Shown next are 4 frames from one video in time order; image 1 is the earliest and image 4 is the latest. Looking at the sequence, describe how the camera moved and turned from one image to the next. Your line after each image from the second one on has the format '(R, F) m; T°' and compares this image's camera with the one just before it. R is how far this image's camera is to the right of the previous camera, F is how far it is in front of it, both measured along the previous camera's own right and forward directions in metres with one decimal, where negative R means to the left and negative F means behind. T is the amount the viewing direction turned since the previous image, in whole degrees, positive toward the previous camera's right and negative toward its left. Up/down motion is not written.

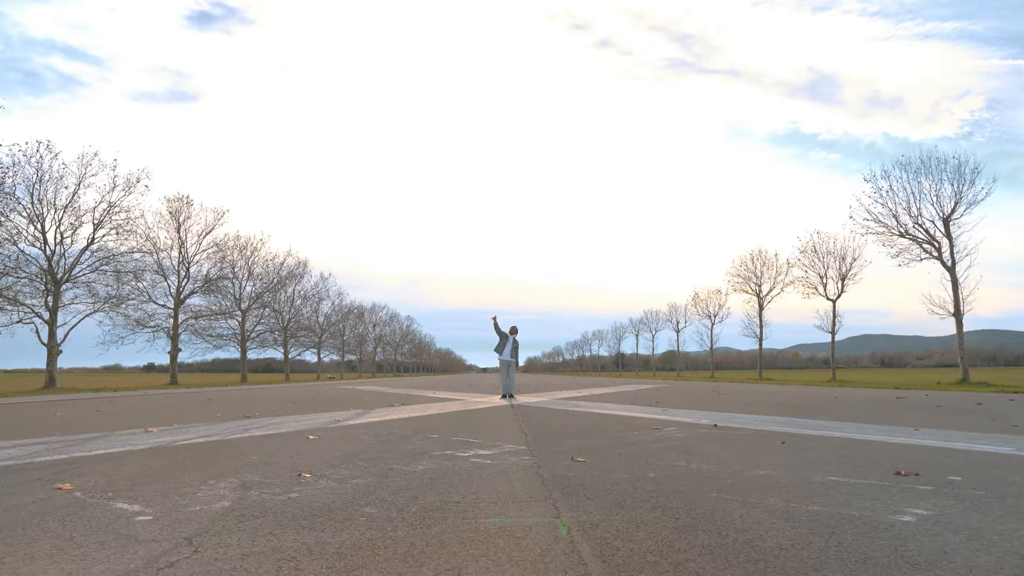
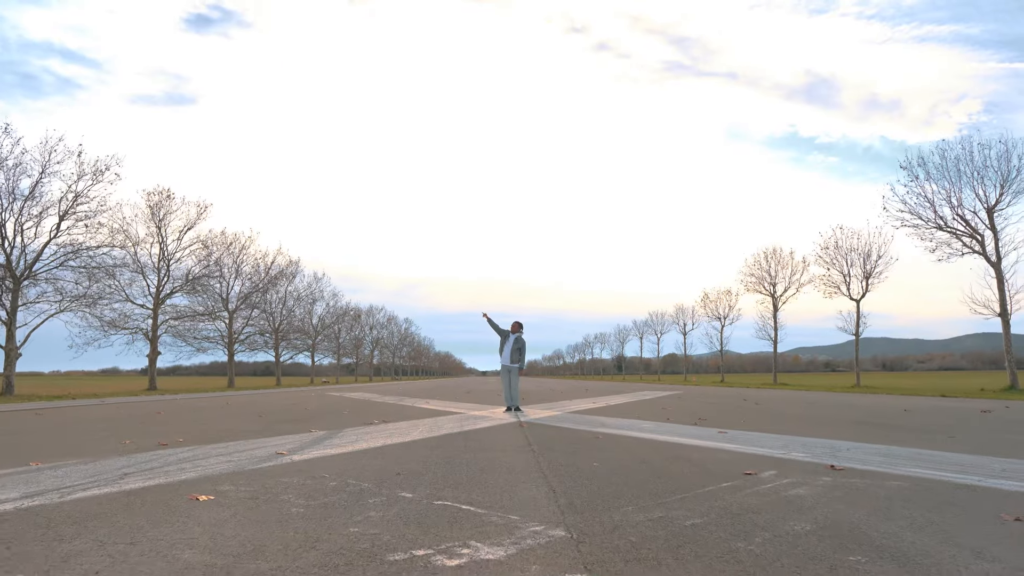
(-0.2, +2.7) m; 0°
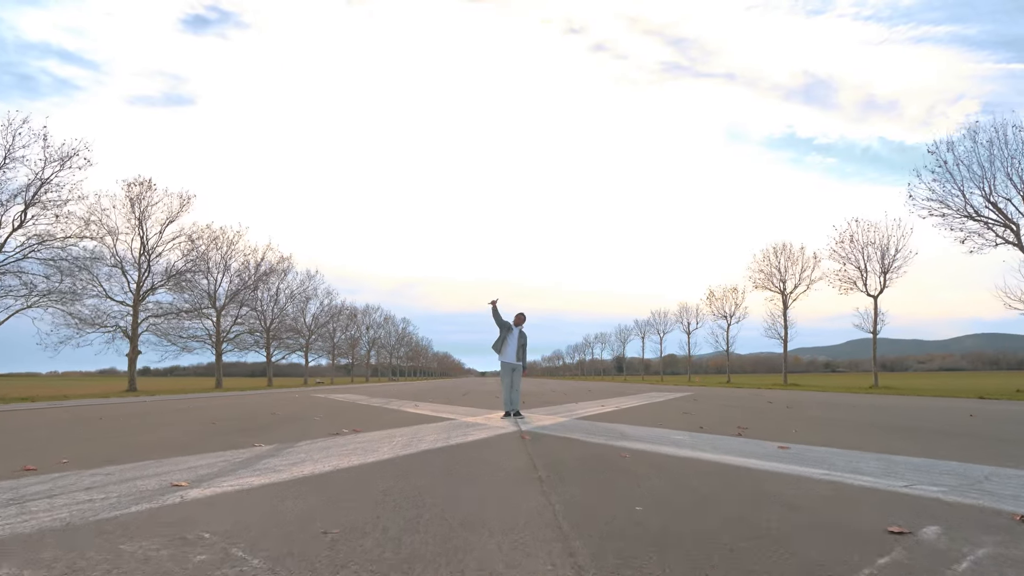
(0.0, +2.0) m; 0°
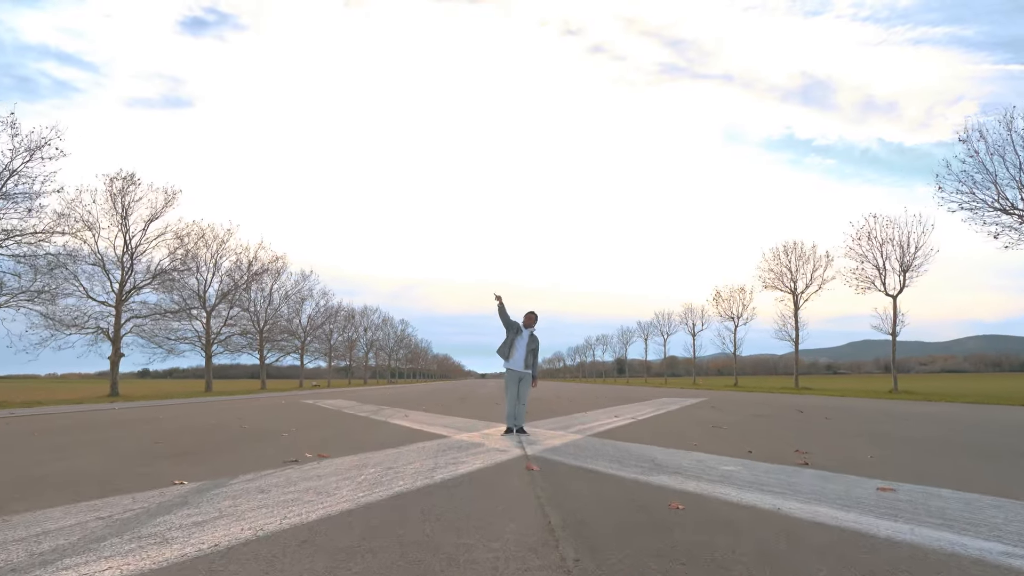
(-0.1, +1.8) m; 0°
